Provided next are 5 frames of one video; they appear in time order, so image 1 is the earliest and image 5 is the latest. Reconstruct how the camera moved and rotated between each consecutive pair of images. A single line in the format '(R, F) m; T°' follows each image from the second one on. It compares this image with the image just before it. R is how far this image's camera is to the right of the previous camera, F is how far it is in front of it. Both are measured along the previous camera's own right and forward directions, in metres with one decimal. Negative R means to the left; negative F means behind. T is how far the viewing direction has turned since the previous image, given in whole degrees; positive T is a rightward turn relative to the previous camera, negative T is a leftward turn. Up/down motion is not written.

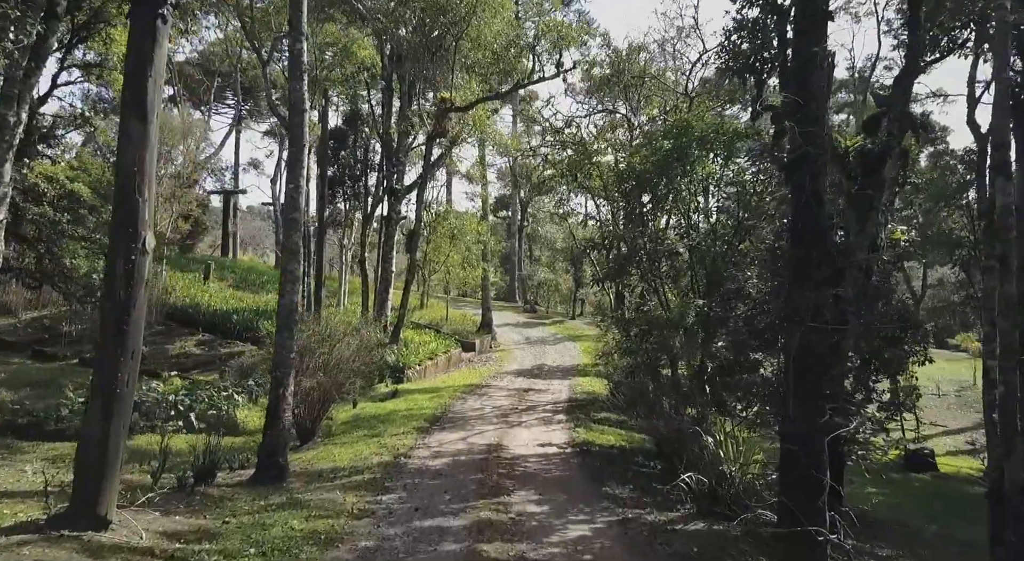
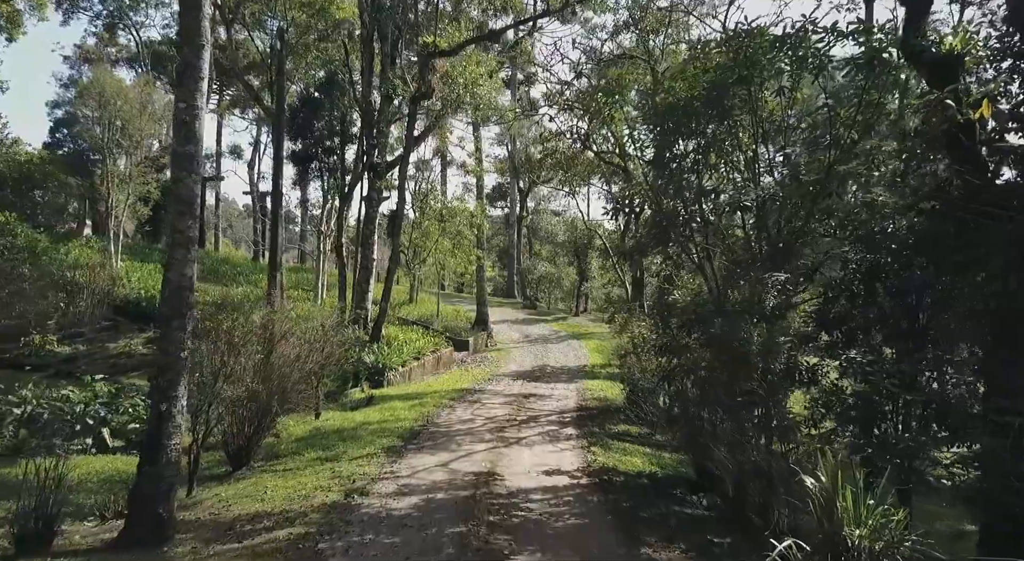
(0.0, +2.8) m; 0°
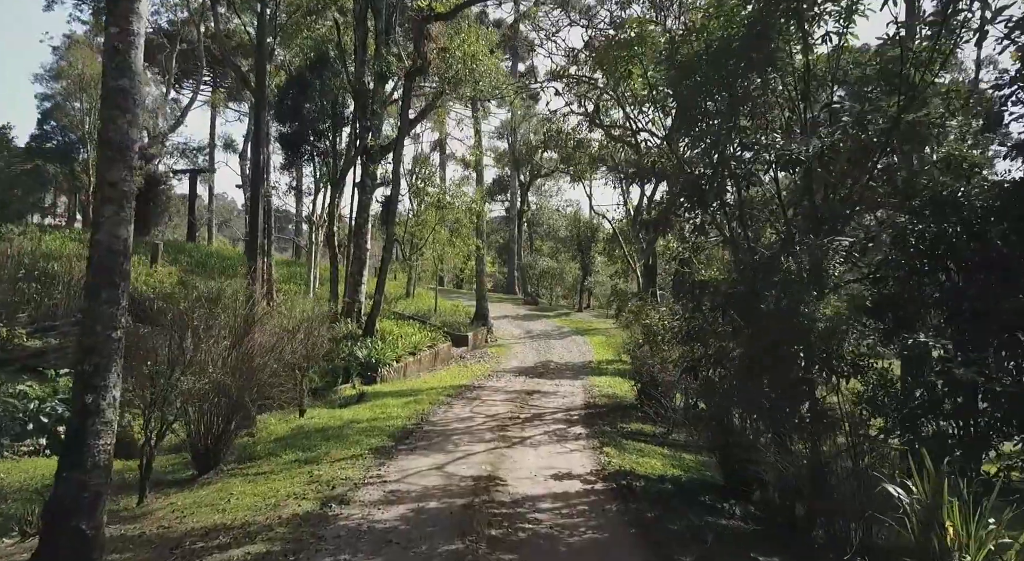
(0.0, +1.1) m; 0°
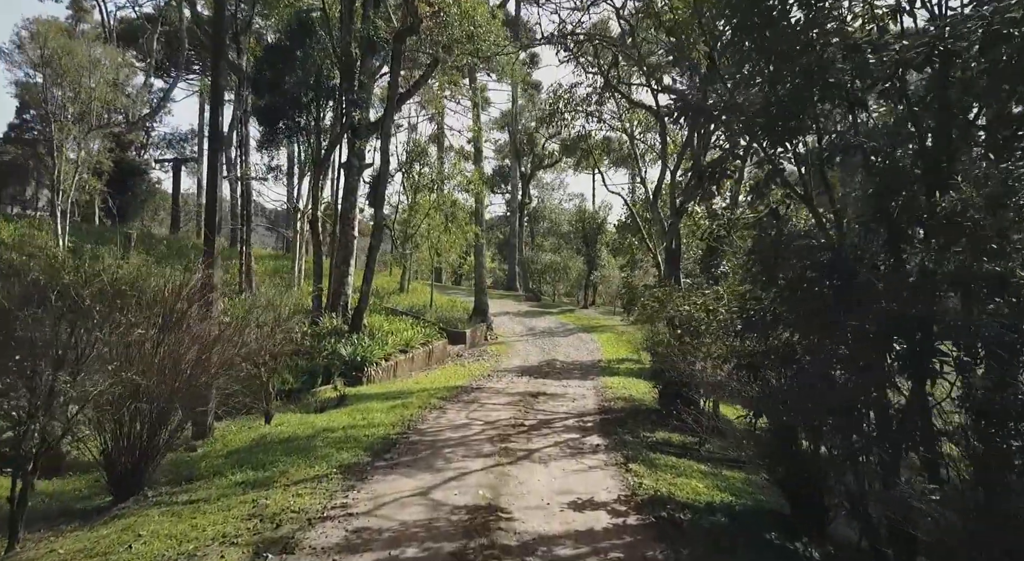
(0.0, +1.8) m; 0°
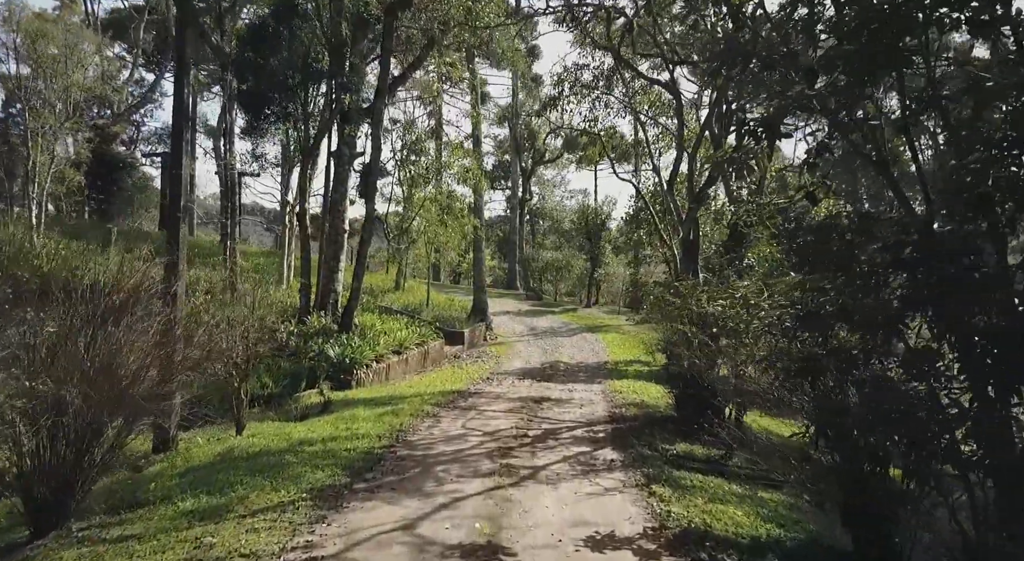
(0.0, +1.1) m; 0°
